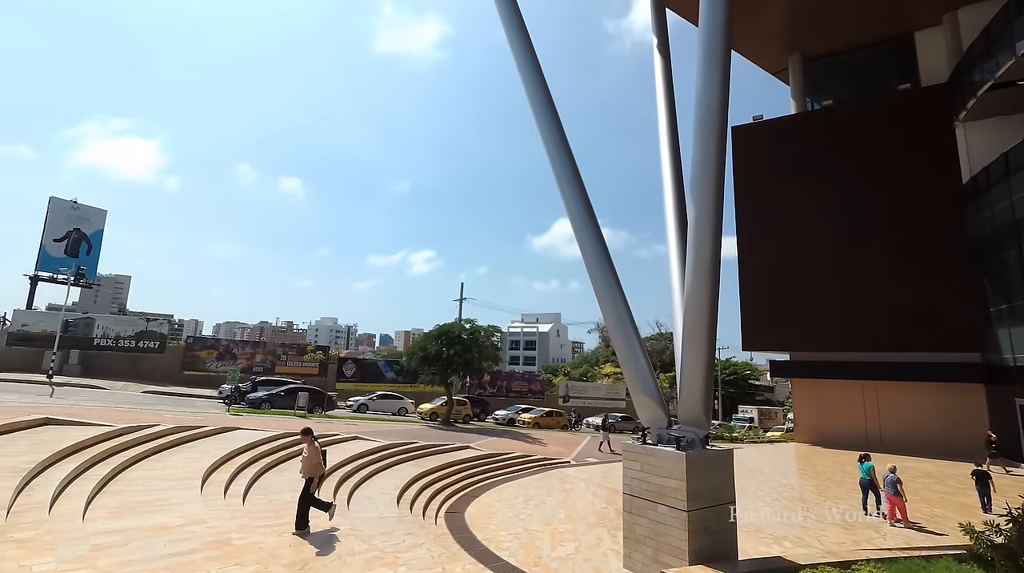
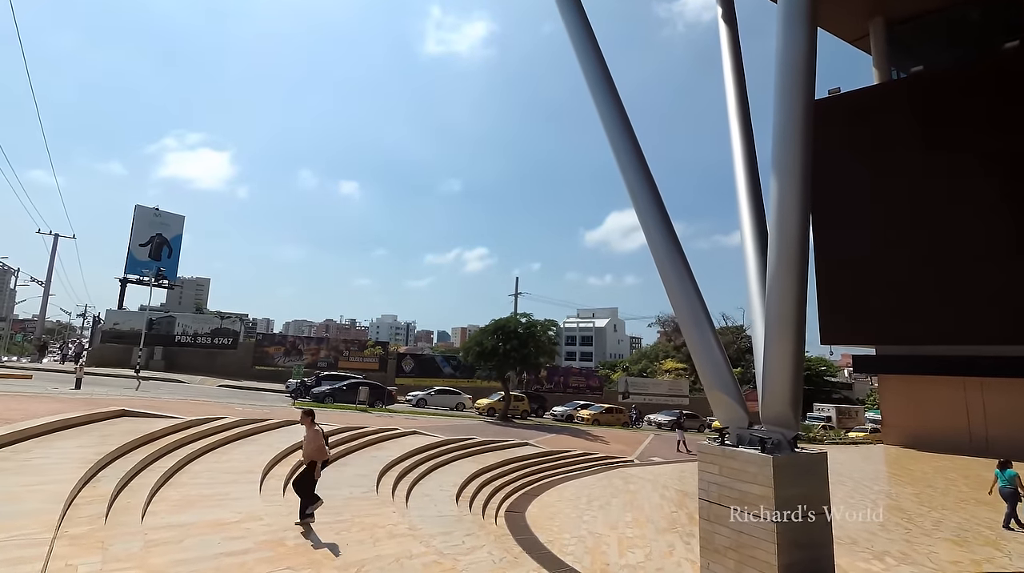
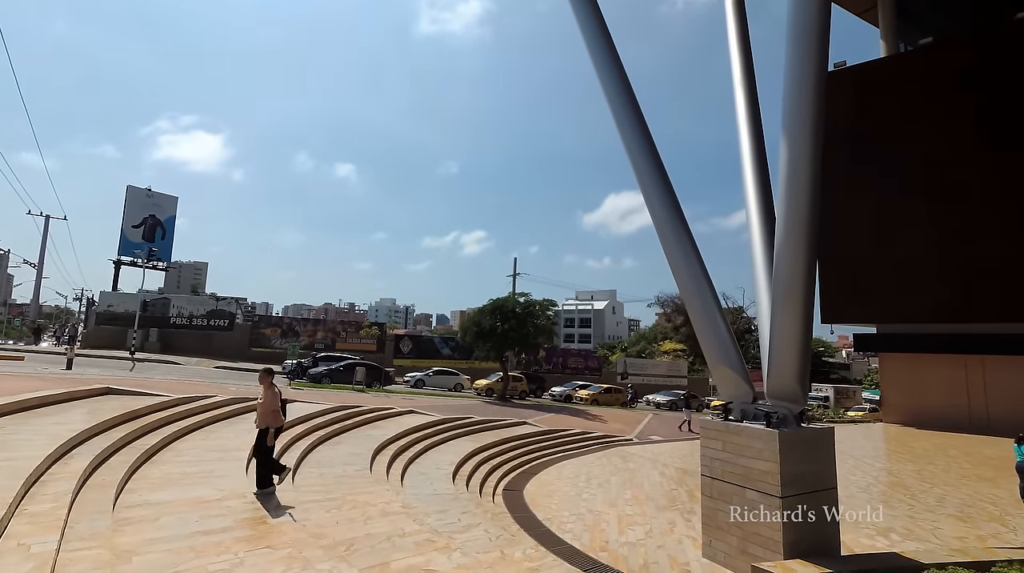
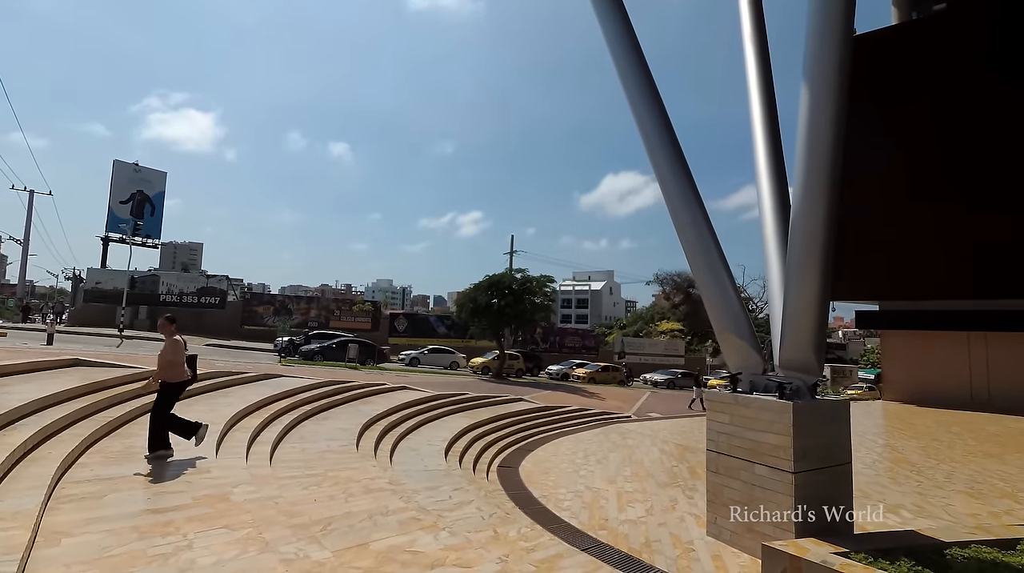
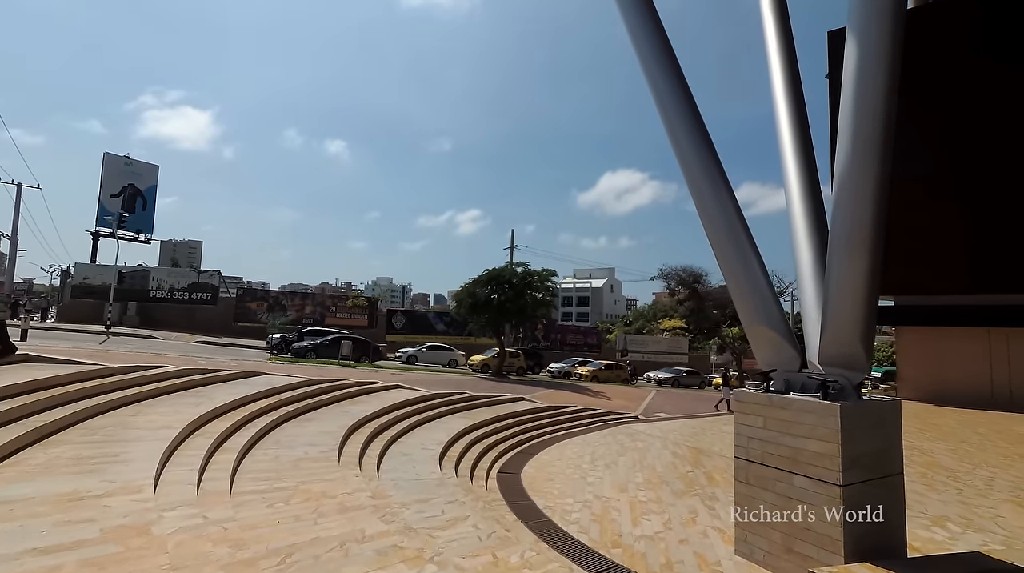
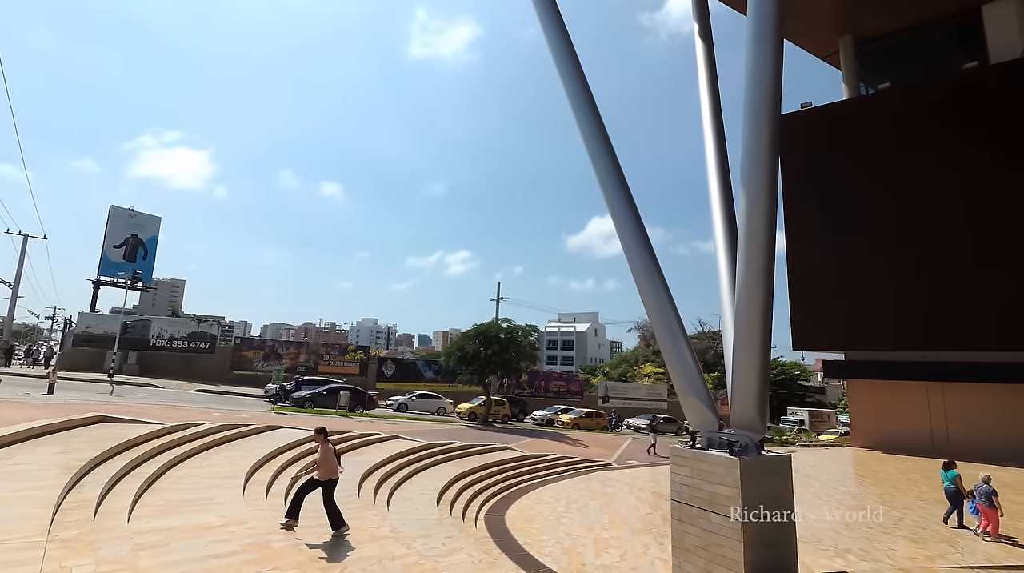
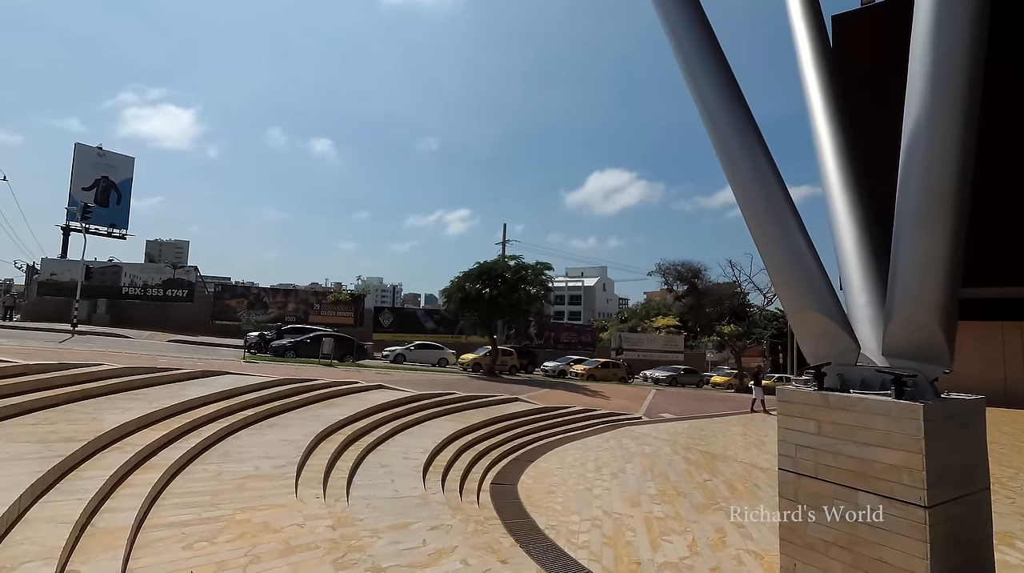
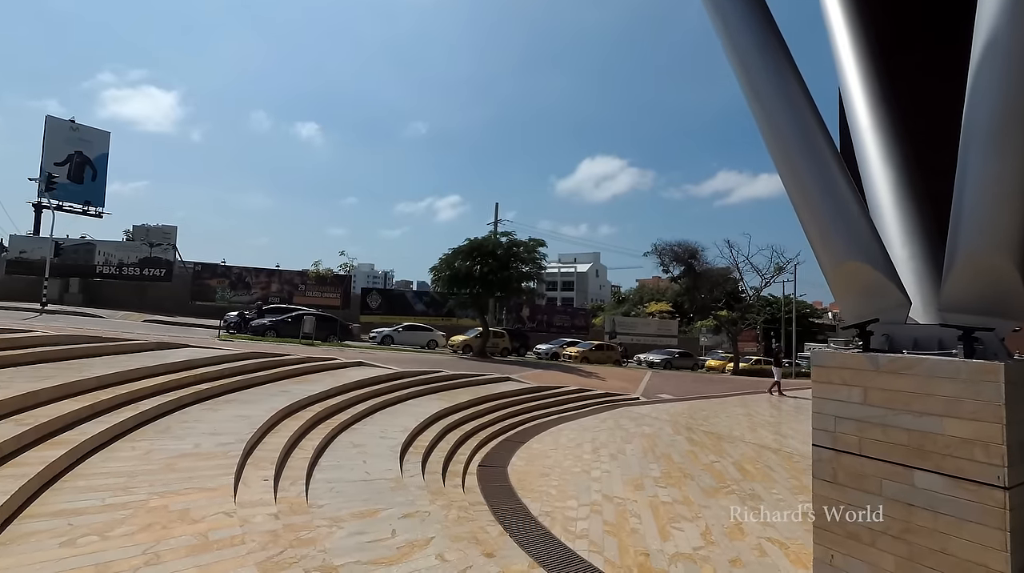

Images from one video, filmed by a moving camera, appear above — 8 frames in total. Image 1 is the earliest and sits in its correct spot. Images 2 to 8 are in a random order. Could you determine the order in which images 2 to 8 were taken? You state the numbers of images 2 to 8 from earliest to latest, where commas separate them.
6, 2, 3, 4, 5, 7, 8
